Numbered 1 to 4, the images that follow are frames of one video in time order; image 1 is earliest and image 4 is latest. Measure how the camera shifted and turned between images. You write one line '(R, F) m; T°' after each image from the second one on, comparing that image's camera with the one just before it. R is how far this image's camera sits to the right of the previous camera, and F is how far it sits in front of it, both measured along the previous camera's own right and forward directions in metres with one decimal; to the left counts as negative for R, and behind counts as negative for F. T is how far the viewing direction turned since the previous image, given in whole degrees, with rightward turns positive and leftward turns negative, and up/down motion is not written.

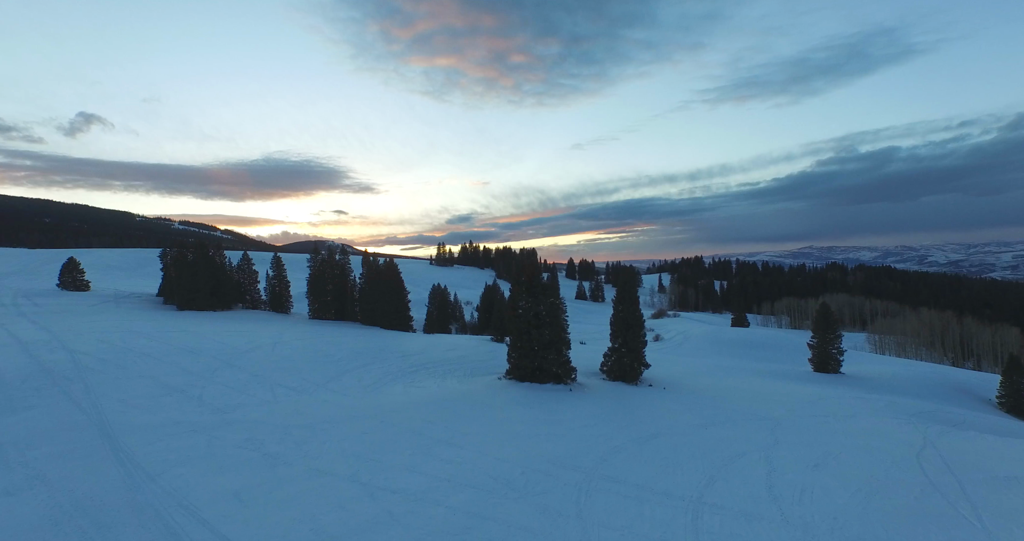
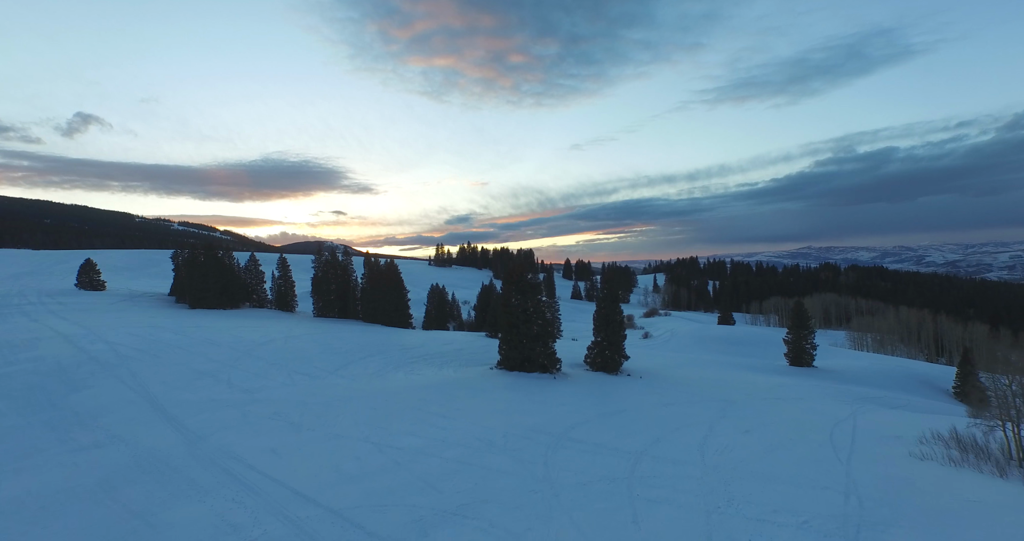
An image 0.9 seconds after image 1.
(+0.6, -3.5) m; 0°
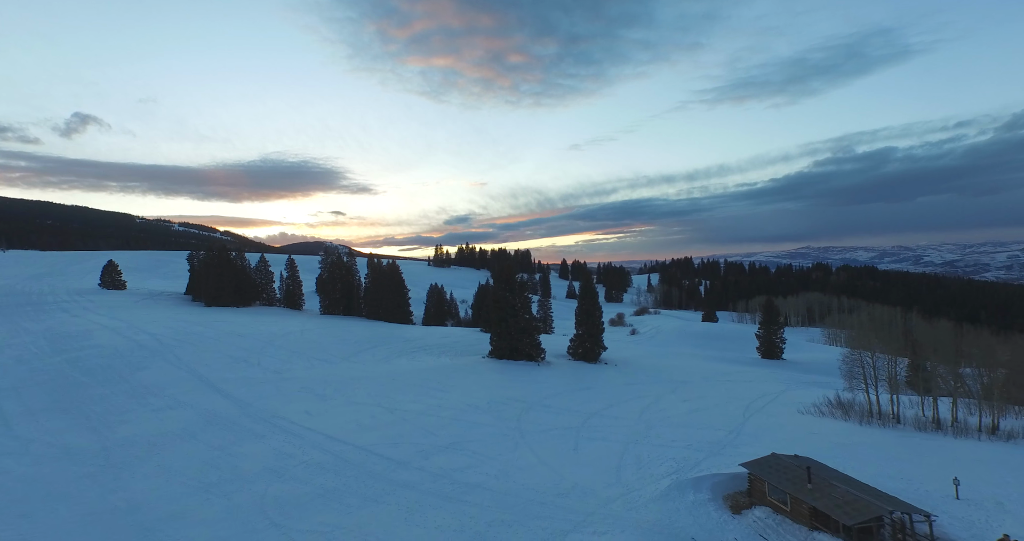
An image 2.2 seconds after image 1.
(+0.7, -4.8) m; 0°
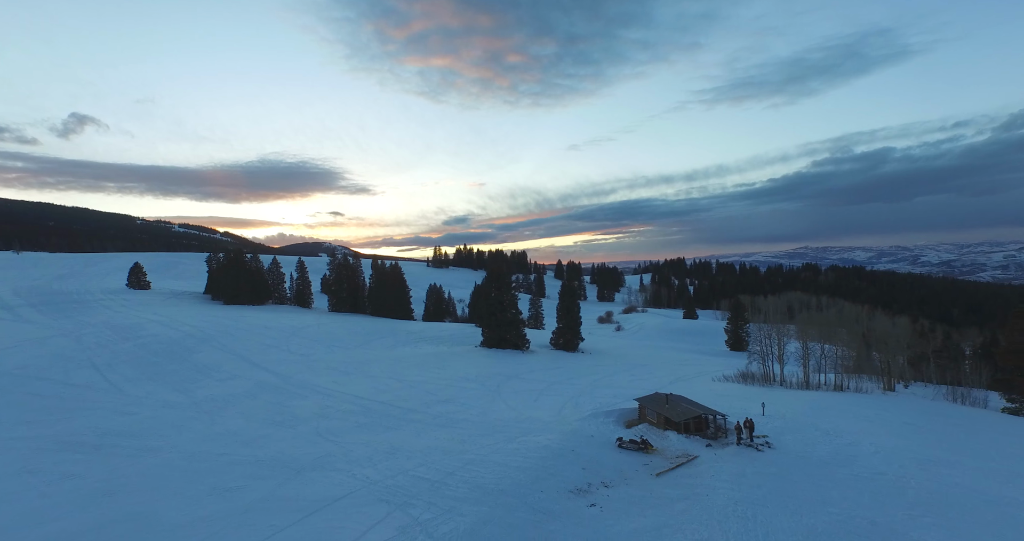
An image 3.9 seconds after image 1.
(+0.9, -6.4) m; 0°
